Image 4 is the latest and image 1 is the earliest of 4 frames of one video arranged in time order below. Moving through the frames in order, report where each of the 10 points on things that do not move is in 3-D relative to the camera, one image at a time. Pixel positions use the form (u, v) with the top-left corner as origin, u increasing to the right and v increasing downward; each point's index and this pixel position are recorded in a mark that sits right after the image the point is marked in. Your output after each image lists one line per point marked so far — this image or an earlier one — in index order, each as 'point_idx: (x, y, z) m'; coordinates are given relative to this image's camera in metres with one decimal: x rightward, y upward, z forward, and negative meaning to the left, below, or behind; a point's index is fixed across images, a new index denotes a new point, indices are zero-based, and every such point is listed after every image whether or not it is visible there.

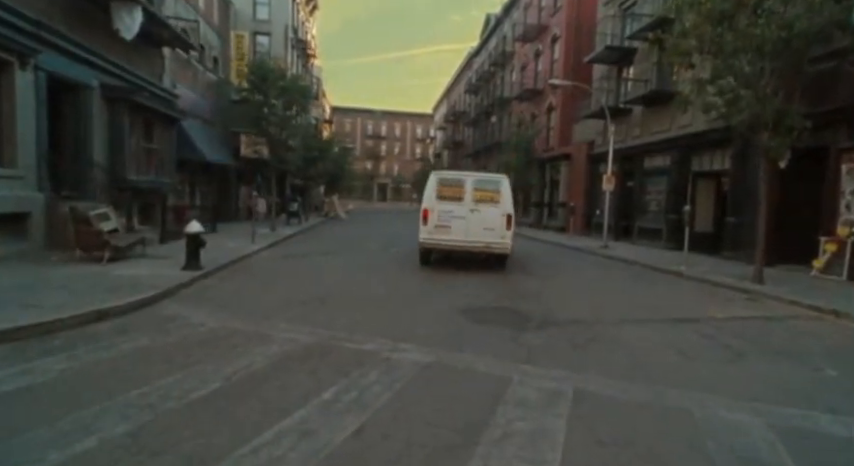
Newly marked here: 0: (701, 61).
0: (+6.9, +4.3, +13.5) m
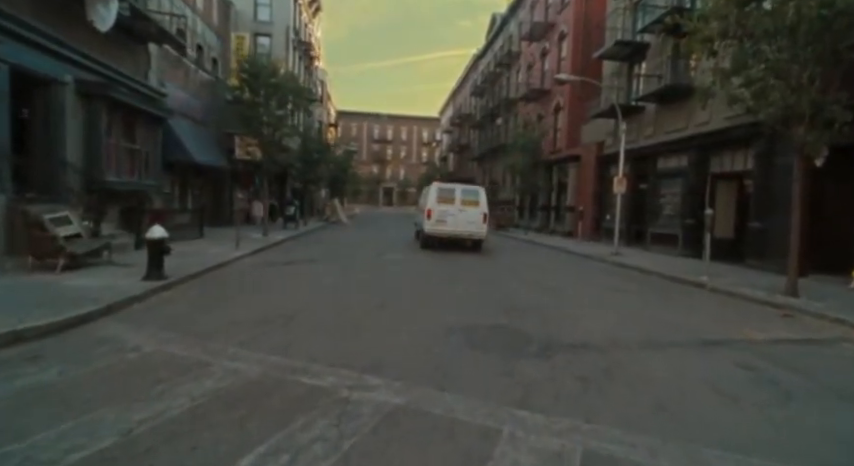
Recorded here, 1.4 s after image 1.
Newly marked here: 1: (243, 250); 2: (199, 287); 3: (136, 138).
0: (+6.7, +4.2, +12.1) m
1: (-6.0, -0.6, +17.5) m
2: (-4.7, -1.1, +11.0) m
3: (-10.6, +3.5, +19.5) m
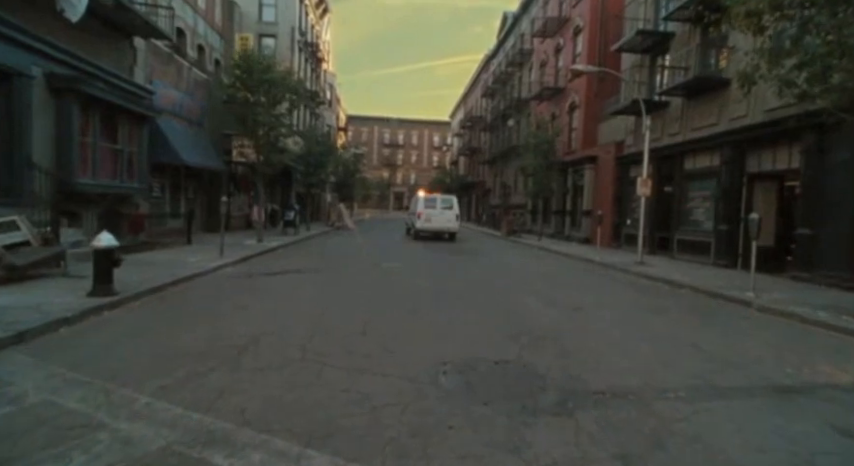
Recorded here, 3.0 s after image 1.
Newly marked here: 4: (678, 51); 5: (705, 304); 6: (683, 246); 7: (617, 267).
0: (+6.7, +4.0, +10.4) m
1: (-5.9, -0.8, +15.9) m
2: (-4.7, -1.3, +9.4) m
3: (-10.5, +3.2, +18.1) m
4: (+9.3, +6.8, +19.9) m
5: (+5.5, -1.4, +10.7) m
6: (+9.2, -0.5, +19.3) m
7: (+6.1, -1.1, +17.2) m
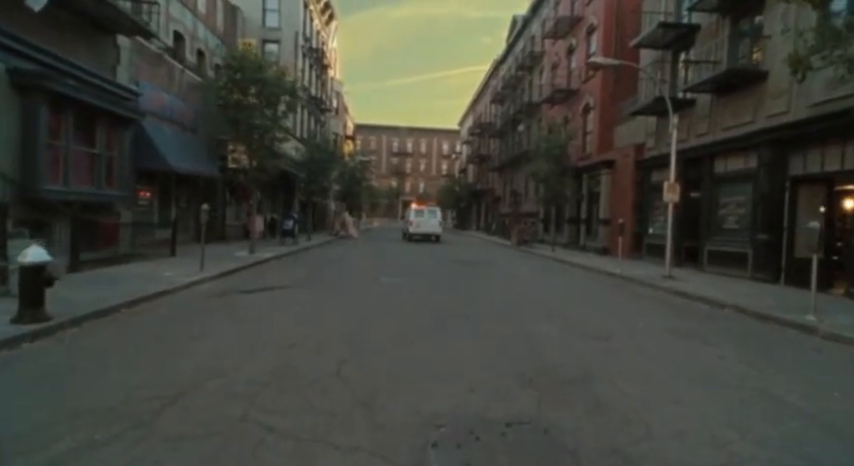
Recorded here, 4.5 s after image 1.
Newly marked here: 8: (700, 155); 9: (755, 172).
0: (+6.6, +3.8, +8.7) m
1: (-5.8, -1.1, +14.4) m
2: (-4.8, -1.4, +7.9) m
3: (-10.4, +2.9, +16.8) m
4: (+9.4, +6.4, +18.2) m
5: (+5.5, -1.6, +8.9) m
6: (+9.3, -0.8, +17.6) m
7: (+6.2, -1.4, +15.5) m
8: (+9.3, +2.7, +18.4) m
9: (+9.4, +1.8, +15.5) m
